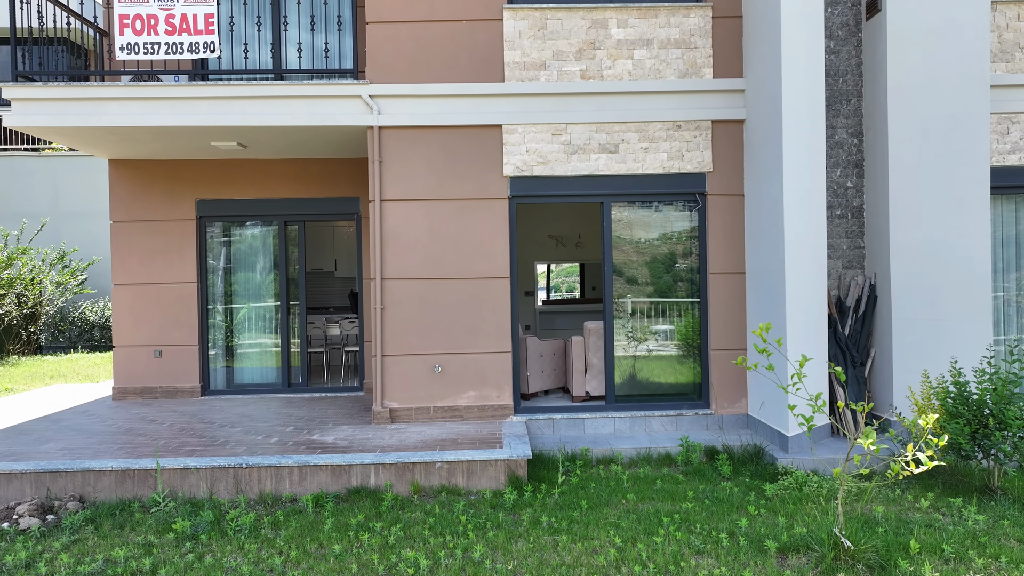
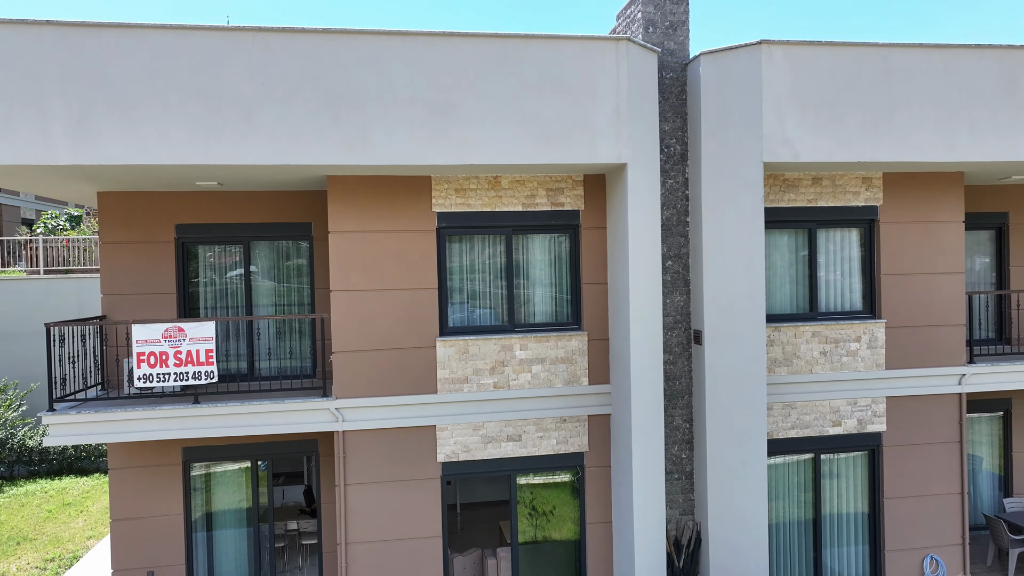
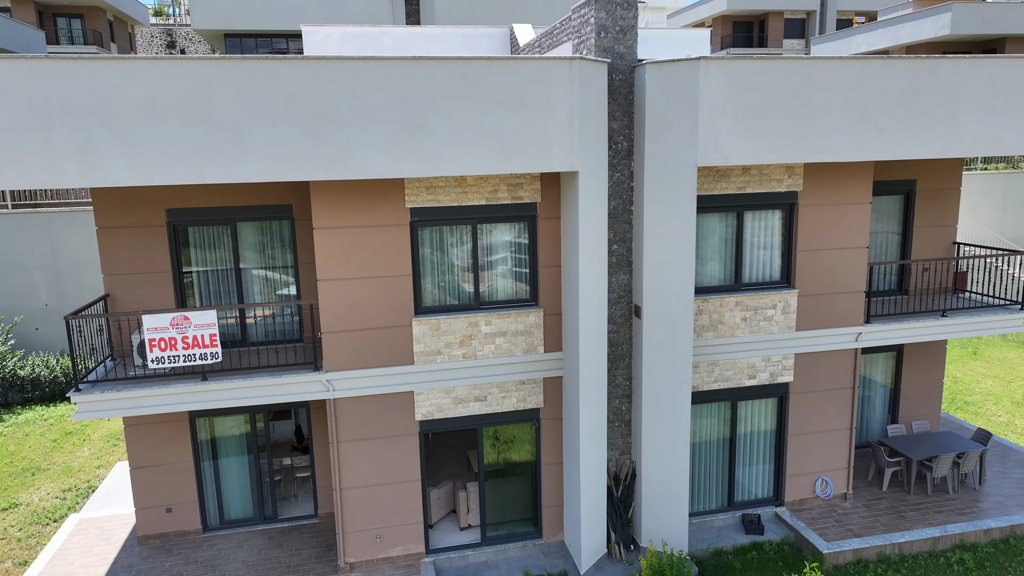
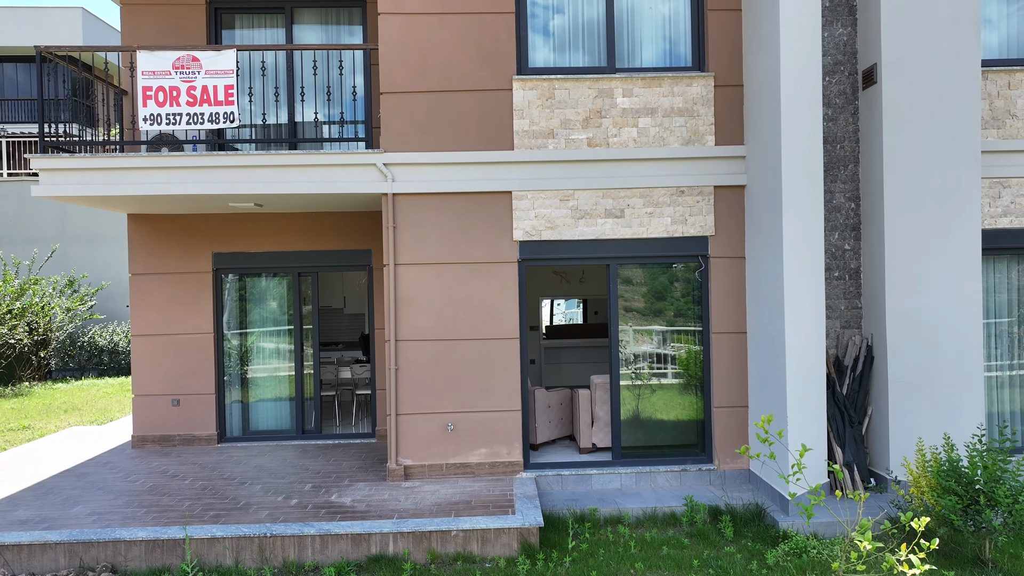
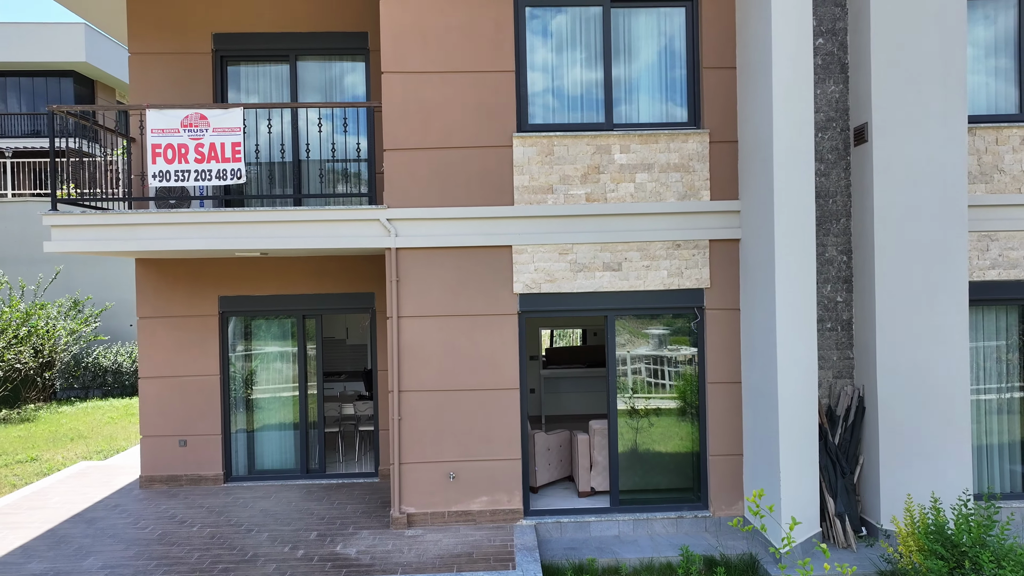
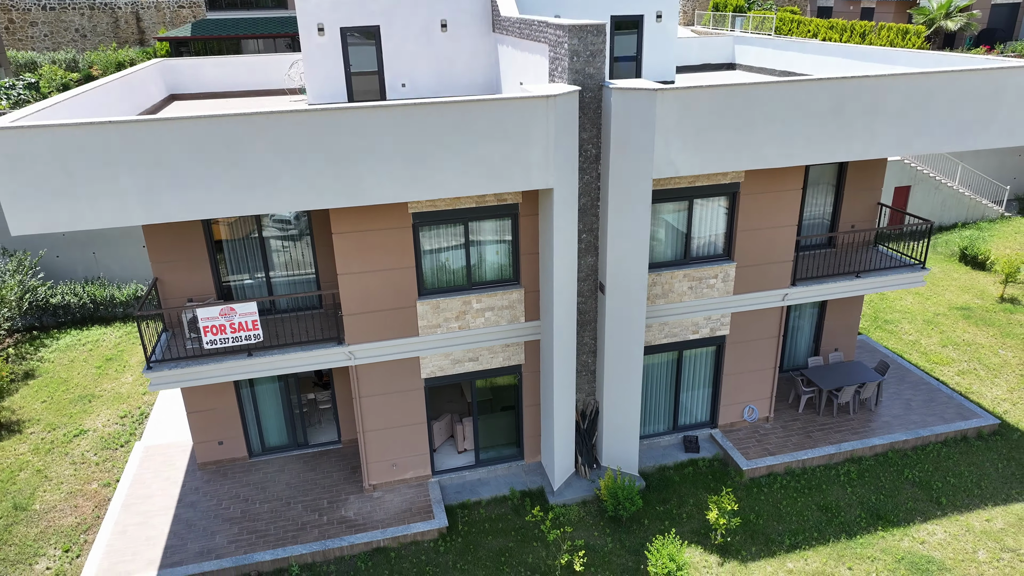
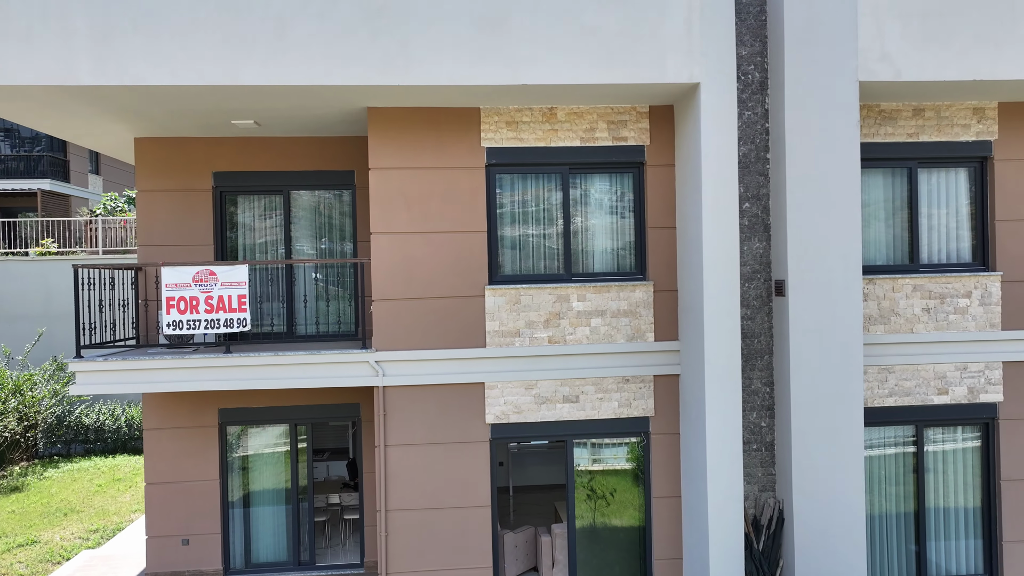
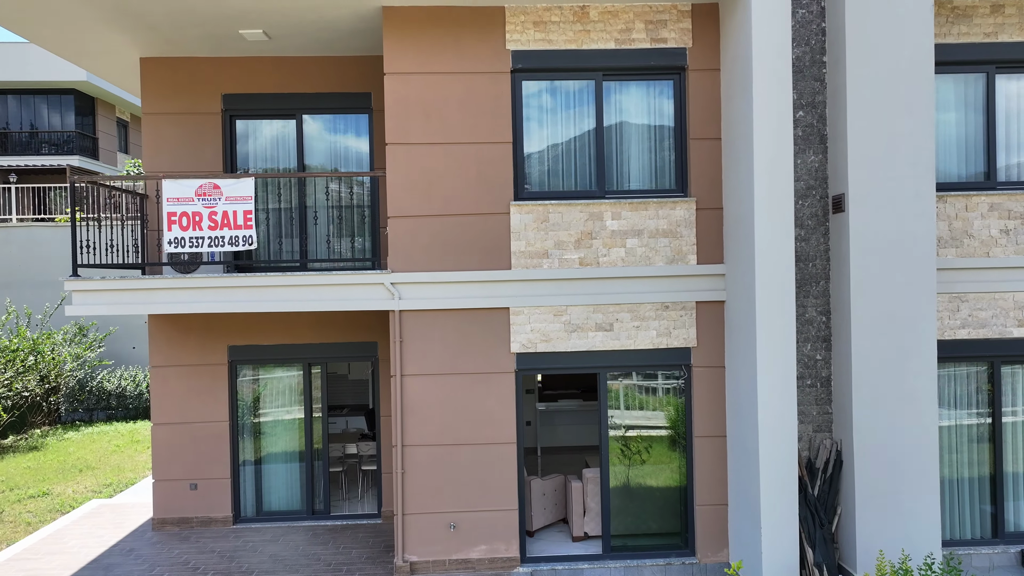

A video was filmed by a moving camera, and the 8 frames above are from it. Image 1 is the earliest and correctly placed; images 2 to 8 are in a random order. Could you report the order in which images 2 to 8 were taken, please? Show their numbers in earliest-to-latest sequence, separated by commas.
4, 5, 8, 7, 2, 3, 6
